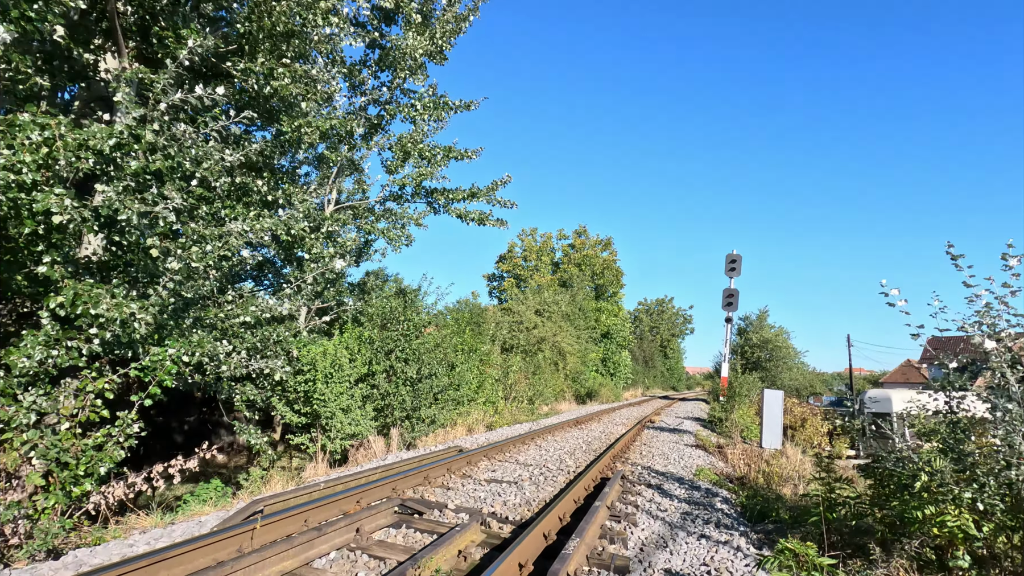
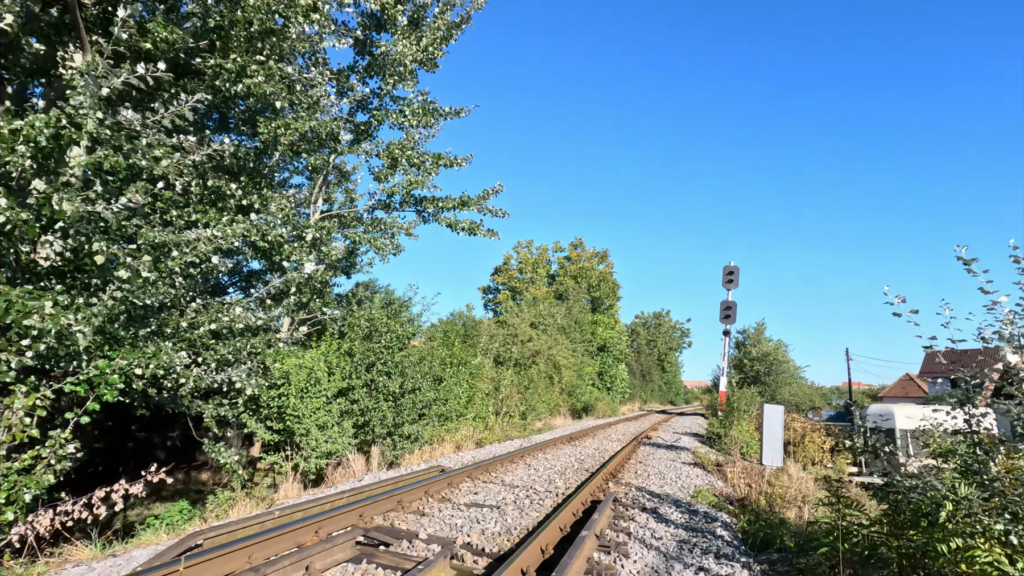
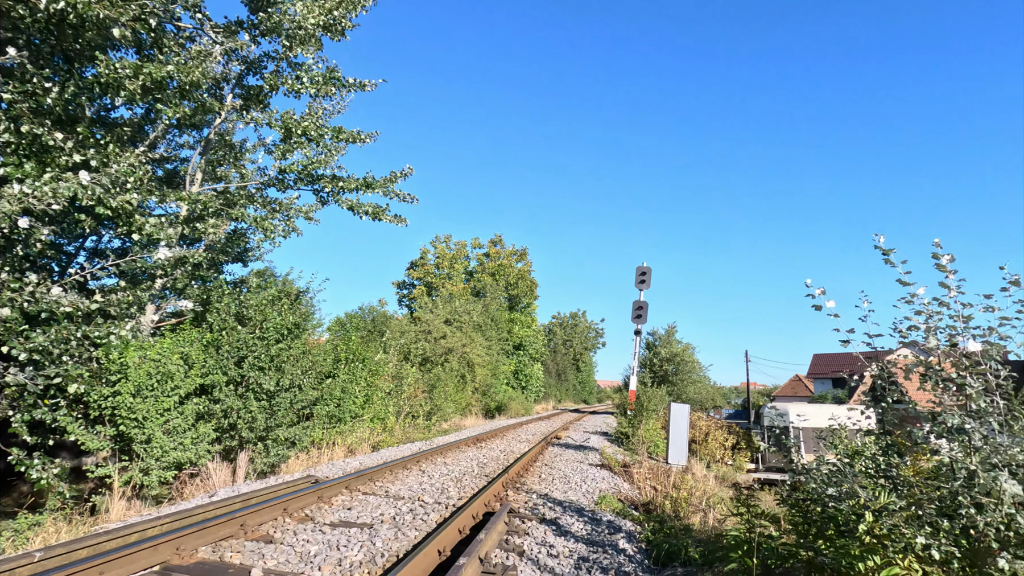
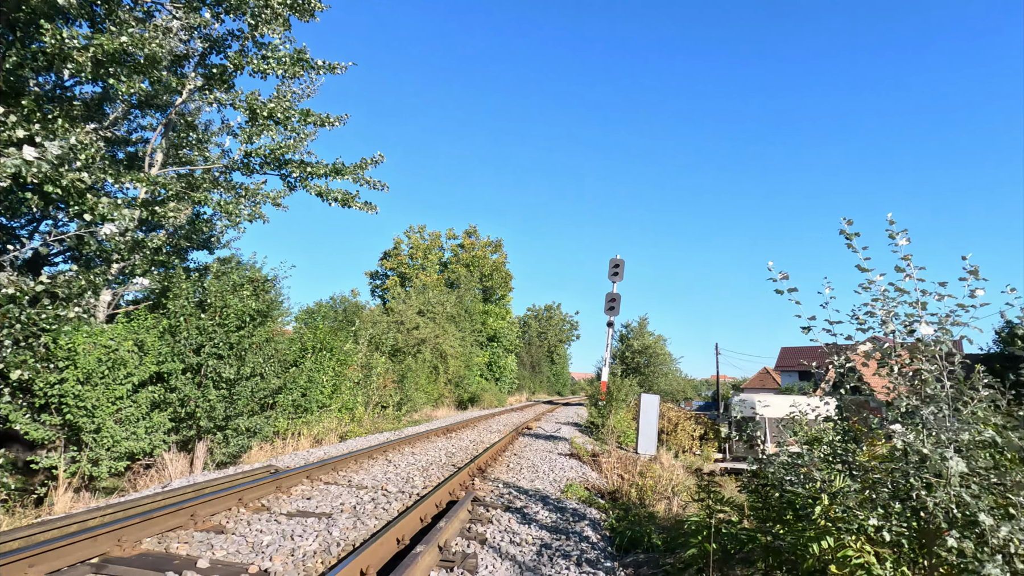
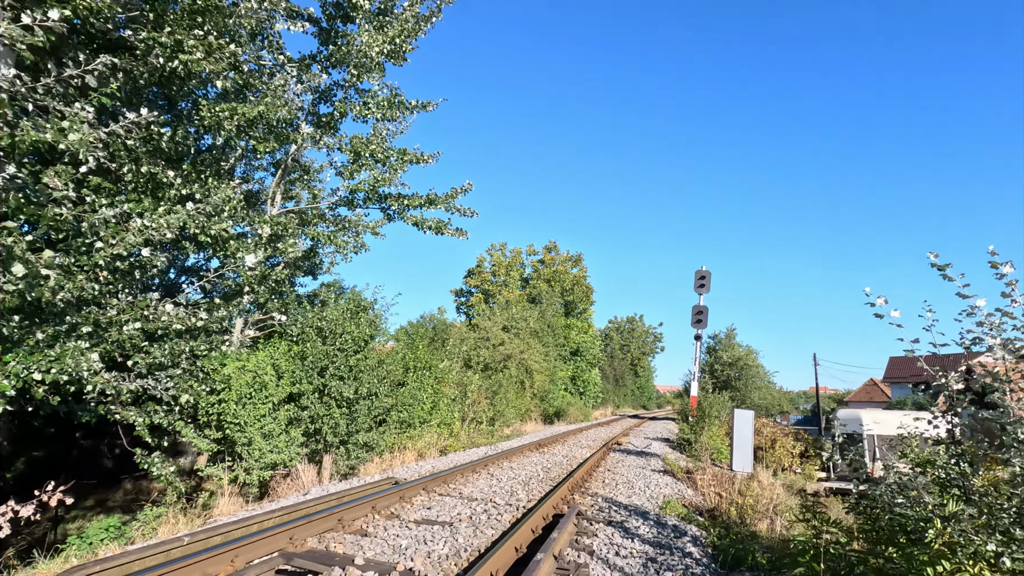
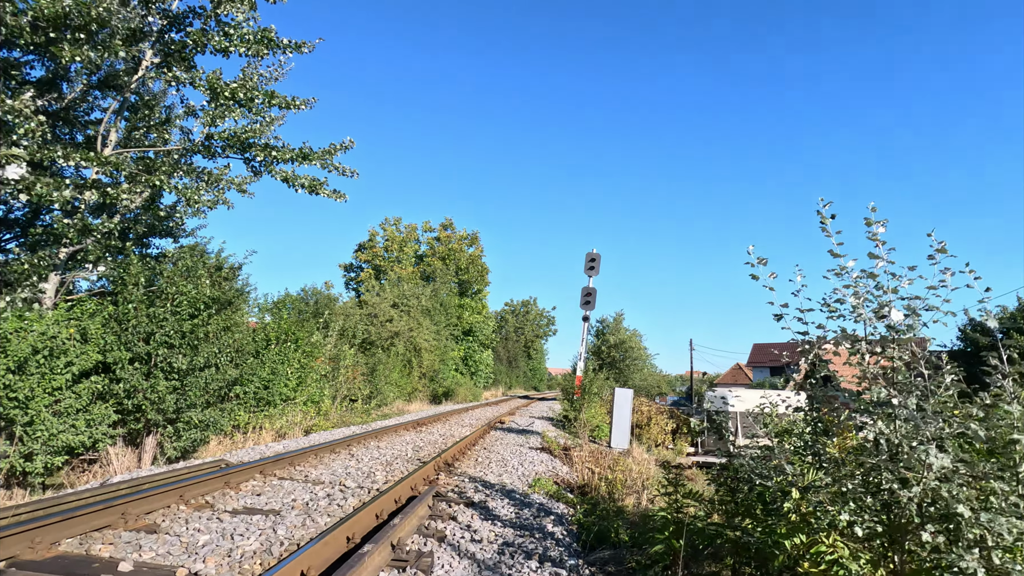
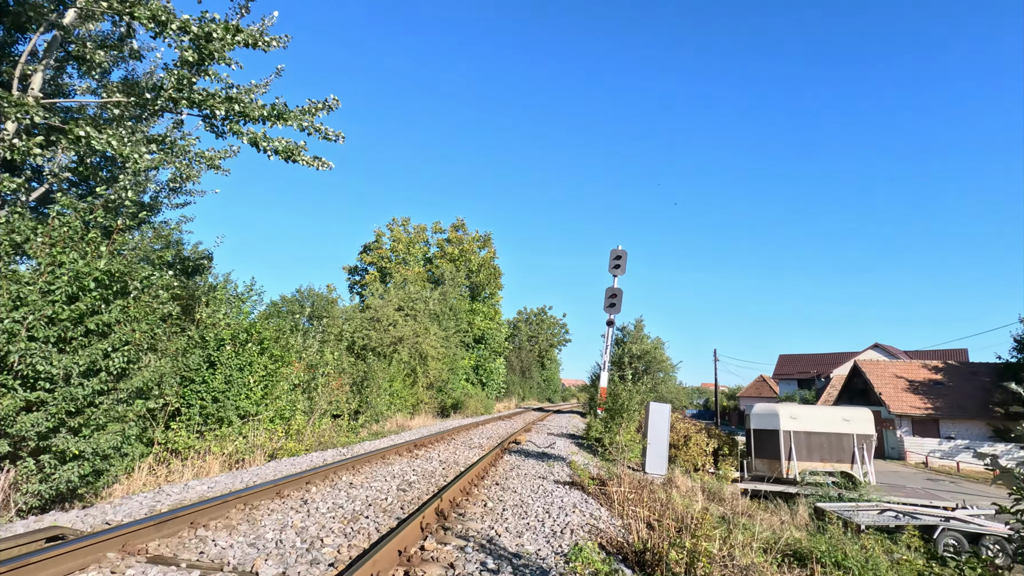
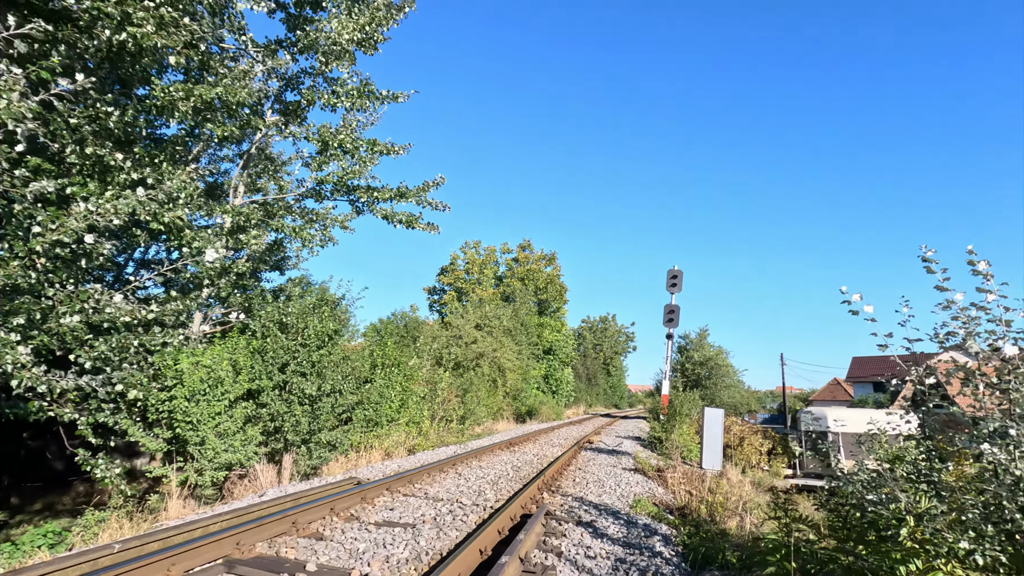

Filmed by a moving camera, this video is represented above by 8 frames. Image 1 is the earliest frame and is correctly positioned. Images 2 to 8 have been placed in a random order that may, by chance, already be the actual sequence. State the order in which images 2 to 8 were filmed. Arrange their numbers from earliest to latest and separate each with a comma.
2, 5, 8, 3, 4, 6, 7
